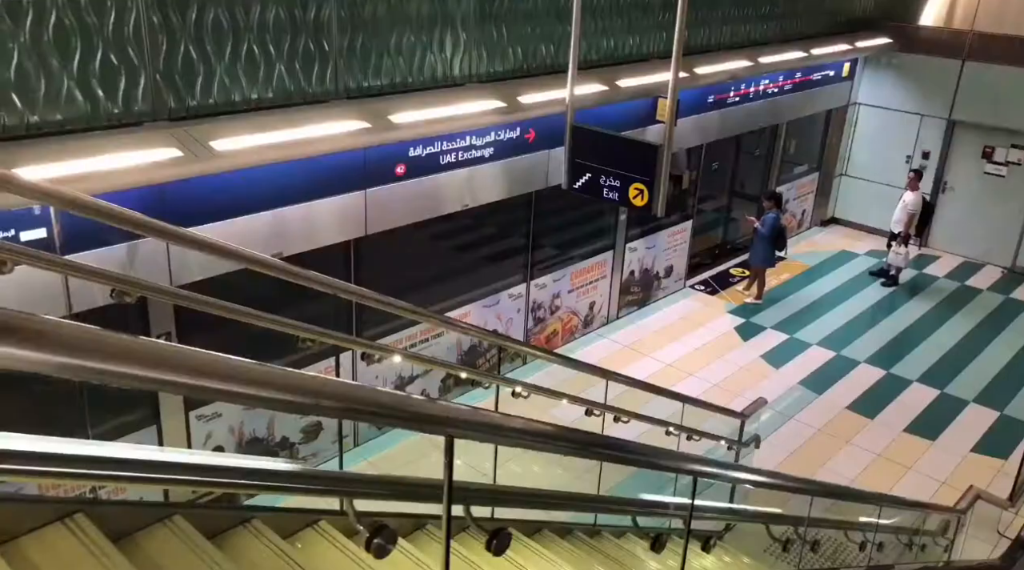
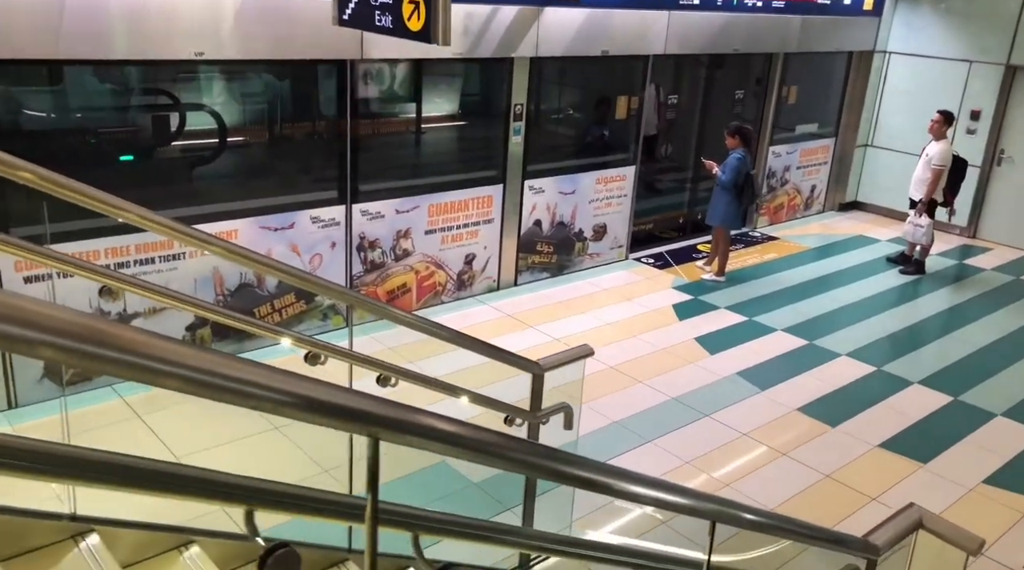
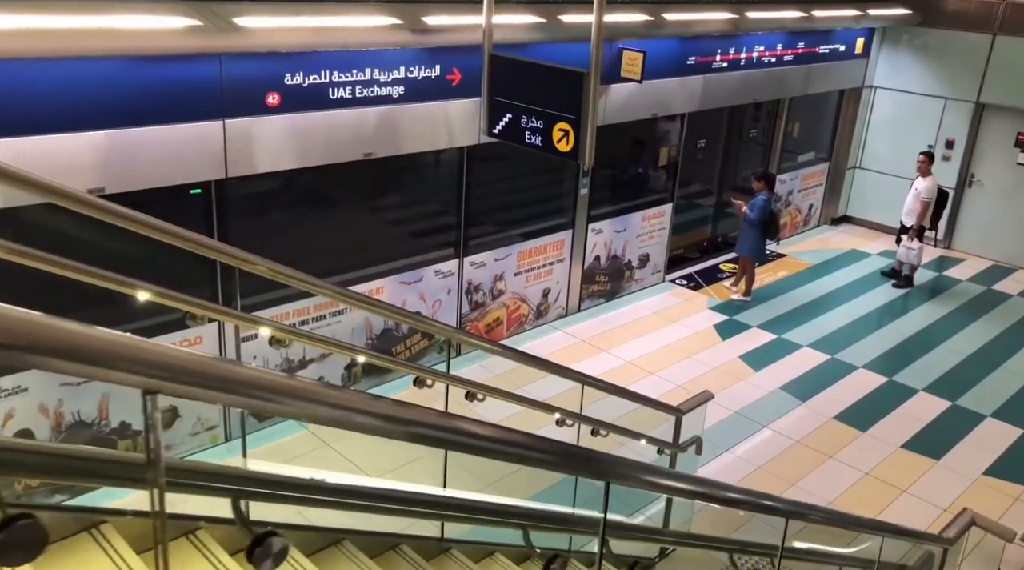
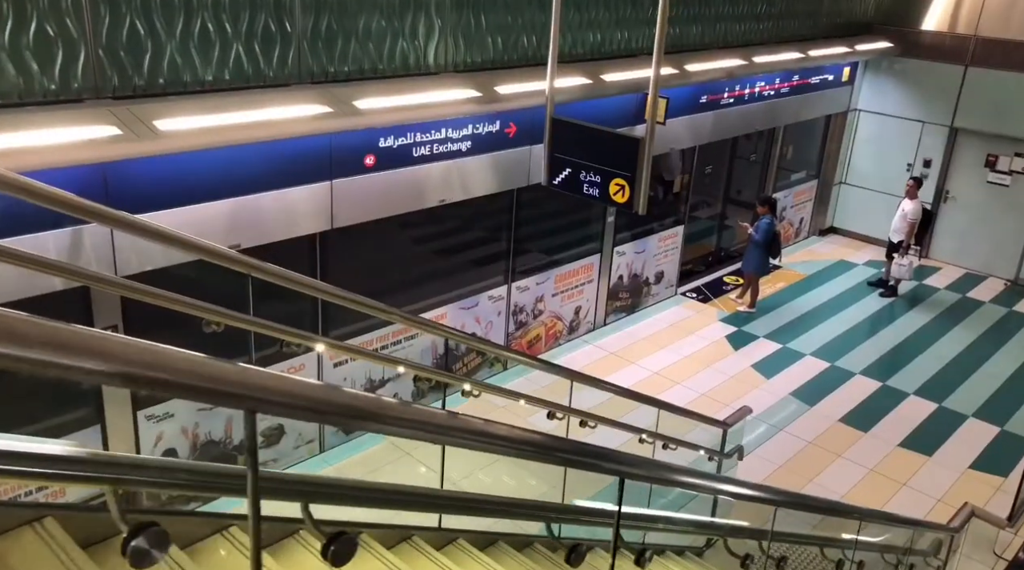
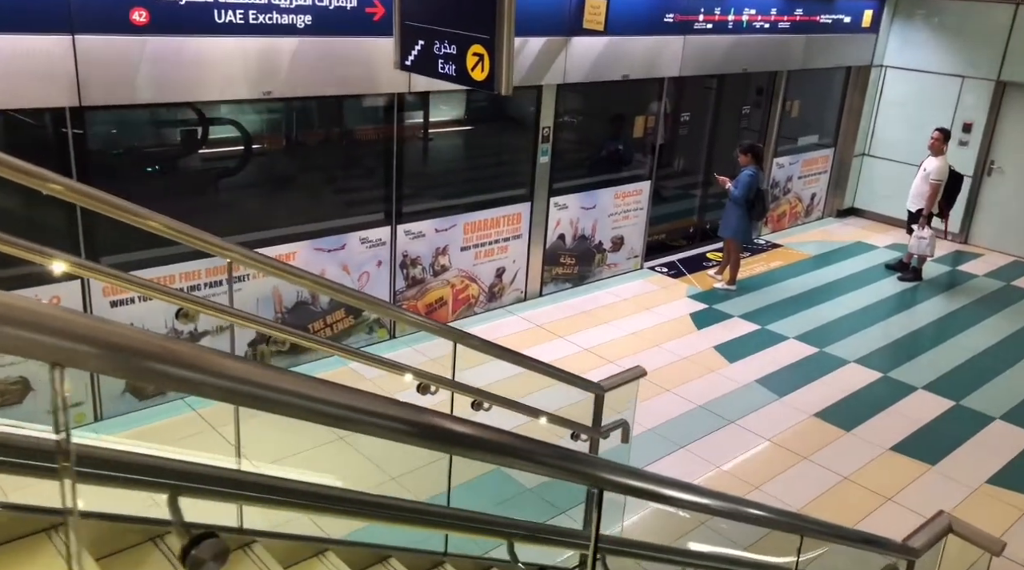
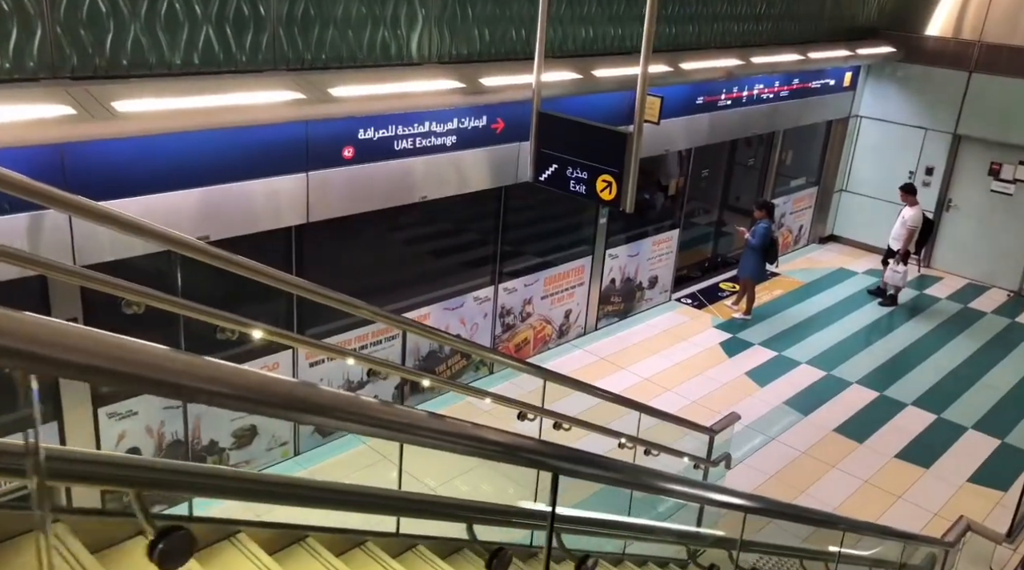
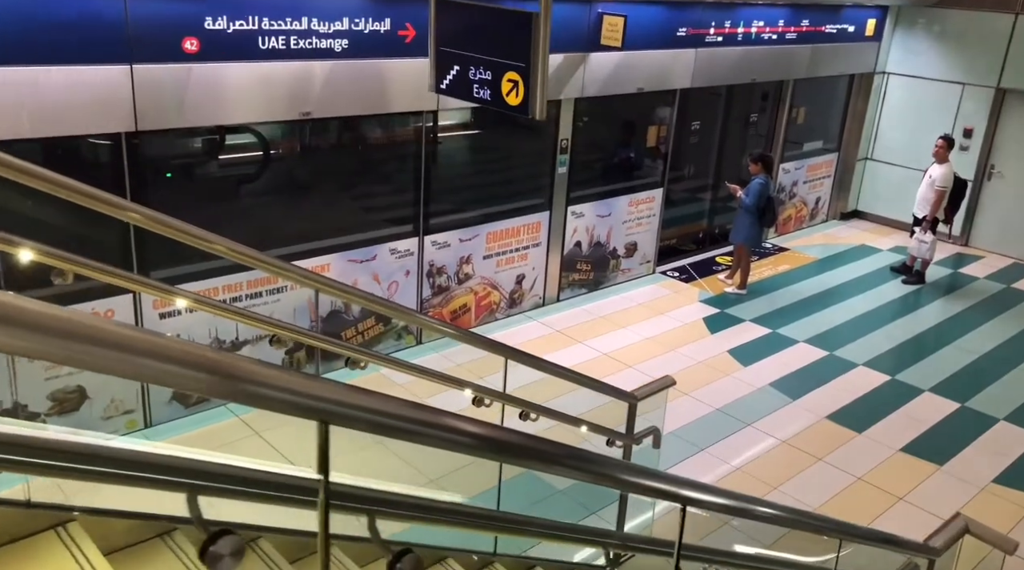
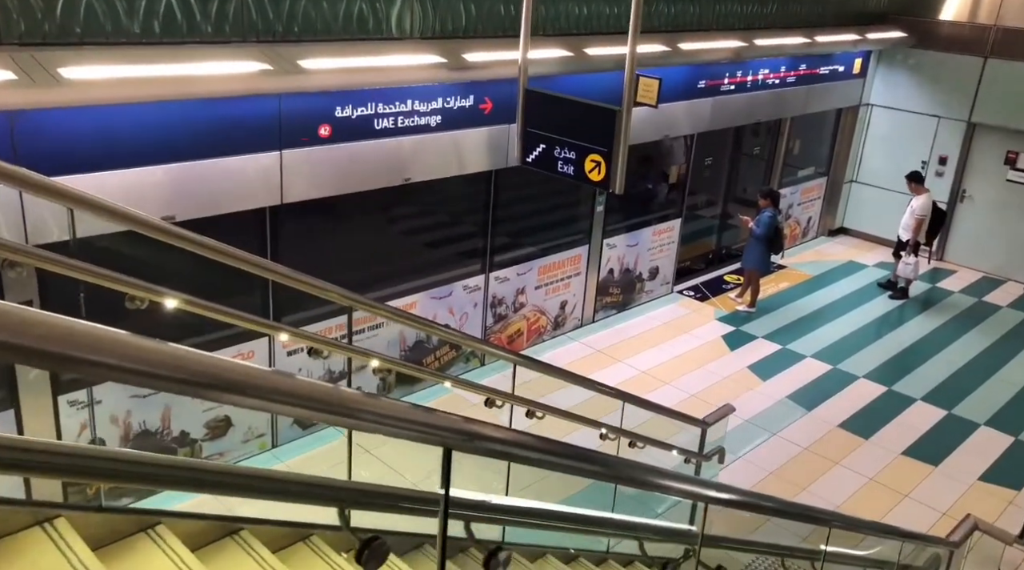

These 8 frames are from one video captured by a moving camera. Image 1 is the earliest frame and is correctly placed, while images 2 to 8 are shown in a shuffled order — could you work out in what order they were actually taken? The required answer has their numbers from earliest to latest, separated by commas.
4, 6, 8, 3, 7, 5, 2
